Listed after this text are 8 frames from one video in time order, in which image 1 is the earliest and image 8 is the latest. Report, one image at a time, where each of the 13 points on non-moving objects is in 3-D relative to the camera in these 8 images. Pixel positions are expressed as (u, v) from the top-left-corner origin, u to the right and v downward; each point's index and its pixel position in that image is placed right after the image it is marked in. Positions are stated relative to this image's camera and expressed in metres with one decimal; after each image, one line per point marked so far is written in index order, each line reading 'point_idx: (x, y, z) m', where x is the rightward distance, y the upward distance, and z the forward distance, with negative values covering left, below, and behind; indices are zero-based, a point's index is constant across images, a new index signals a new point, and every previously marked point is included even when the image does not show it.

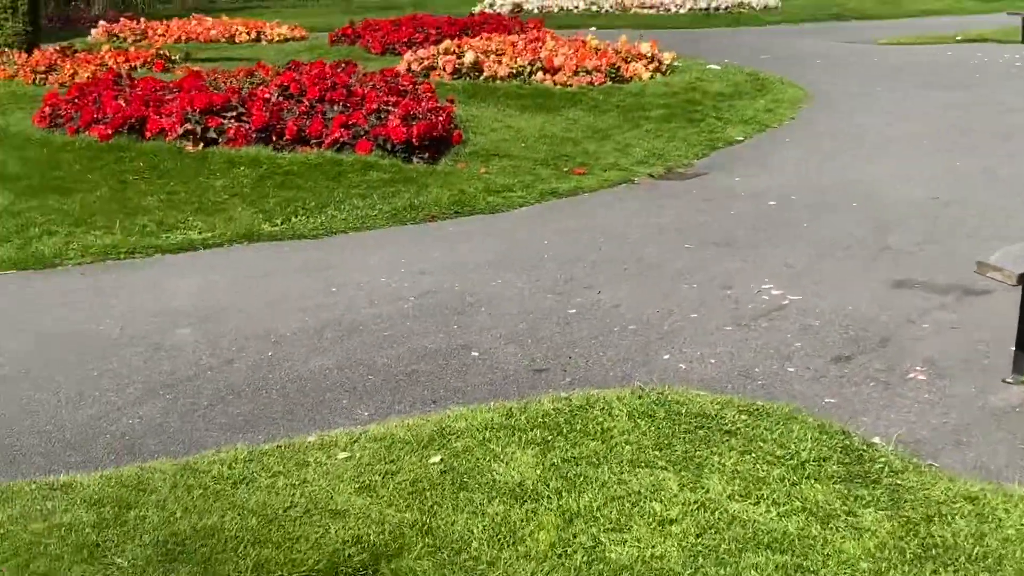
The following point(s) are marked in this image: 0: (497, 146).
0: (-0.1, +0.9, +7.3) m
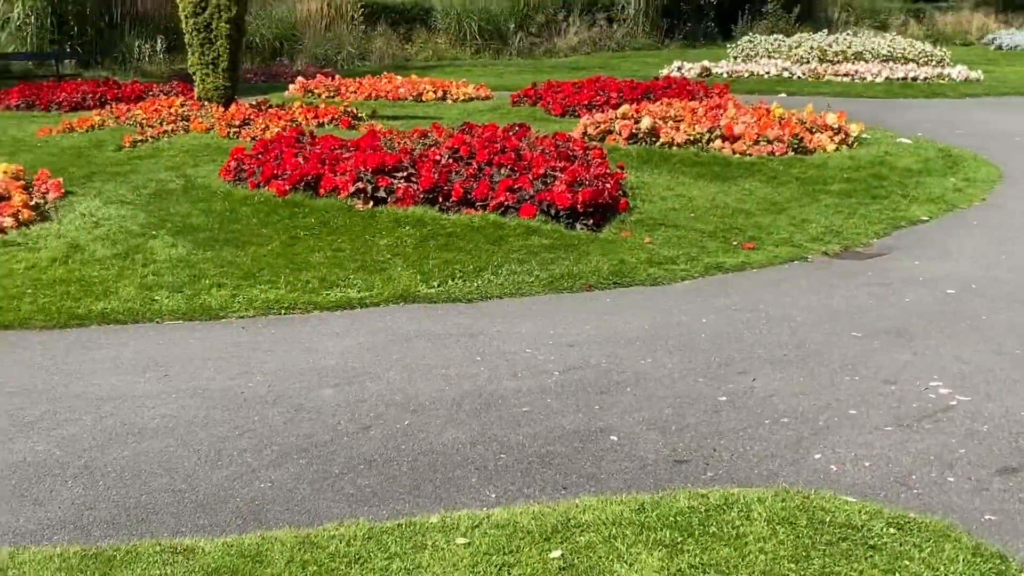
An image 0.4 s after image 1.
0: (+0.9, +0.4, +7.2) m
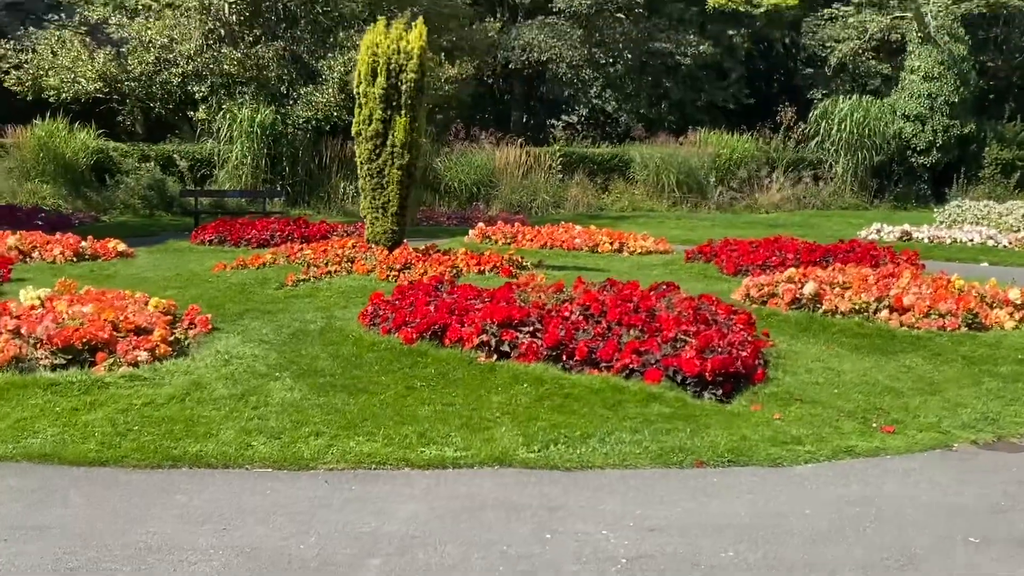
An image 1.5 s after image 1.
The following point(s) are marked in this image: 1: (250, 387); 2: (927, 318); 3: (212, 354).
0: (+1.6, -0.6, +6.8) m
1: (-1.4, -0.5, +6.4) m
2: (+3.0, -0.2, +8.9) m
3: (-1.8, -0.4, +7.2) m
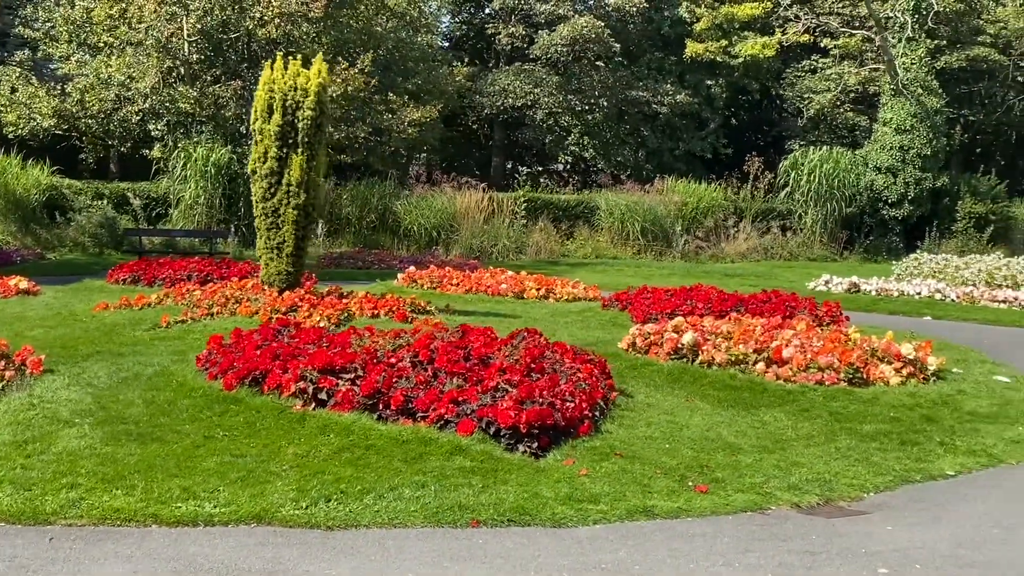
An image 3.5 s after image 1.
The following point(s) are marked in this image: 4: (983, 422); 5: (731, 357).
0: (+0.6, -0.8, +6.4) m
1: (-2.4, -0.7, +6.1) m
2: (+2.1, -0.6, +8.5) m
3: (-2.7, -0.6, +6.8) m
4: (+3.0, -0.8, +7.7) m
5: (+1.6, -0.5, +8.8) m
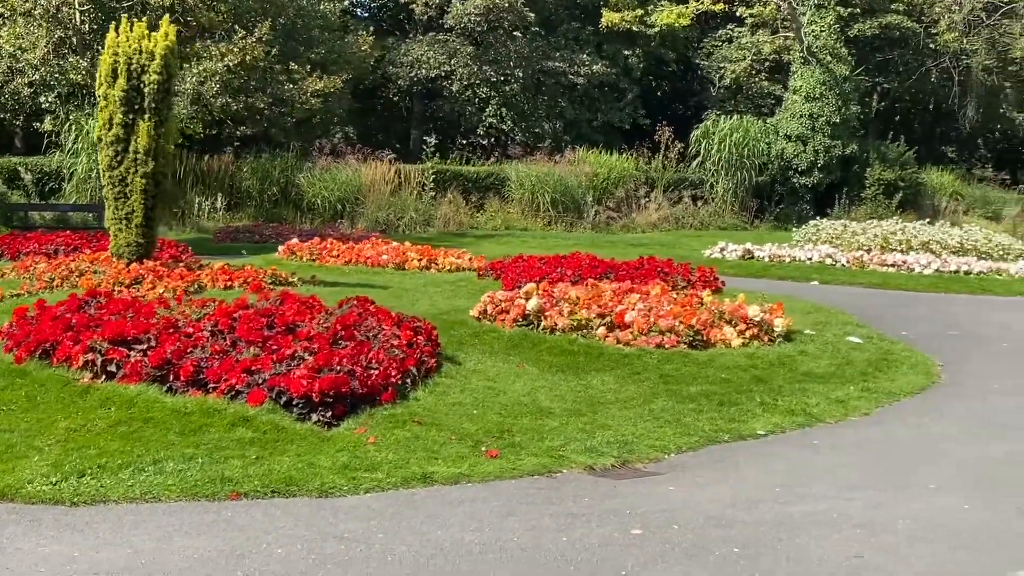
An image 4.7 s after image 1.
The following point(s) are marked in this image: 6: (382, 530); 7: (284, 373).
0: (-0.4, -0.6, +6.2) m
1: (-3.4, -0.6, +5.8) m
2: (+0.9, -0.3, +8.4) m
3: (-3.8, -0.5, +6.5) m
4: (+1.9, -0.6, +7.6) m
5: (+0.4, -0.2, +8.6) m
6: (-0.5, -0.9, +4.3) m
7: (-1.1, -0.4, +6.0) m
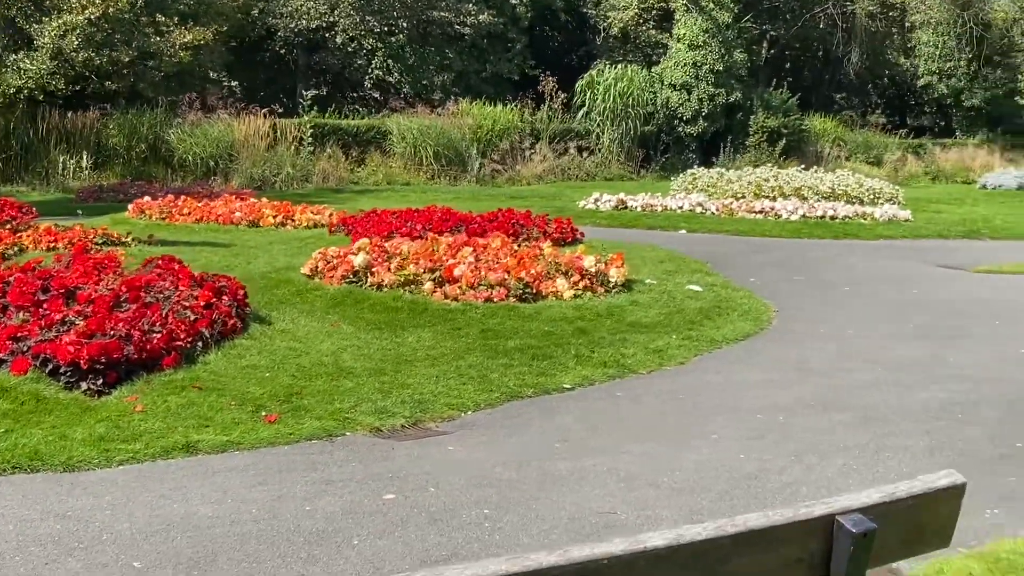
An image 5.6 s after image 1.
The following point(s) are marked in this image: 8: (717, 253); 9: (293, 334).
0: (-1.4, -0.4, +5.9) m
1: (-4.3, -0.5, +5.2) m
2: (-0.3, 0.0, +8.2) m
3: (-4.8, -0.3, +5.9) m
4: (+0.8, -0.3, +7.5) m
5: (-0.8, +0.1, +8.4) m
6: (-1.3, -0.7, +4.0) m
7: (-2.1, -0.2, +5.6) m
8: (+2.2, +0.4, +13.2) m
9: (-1.3, -0.3, +6.9) m
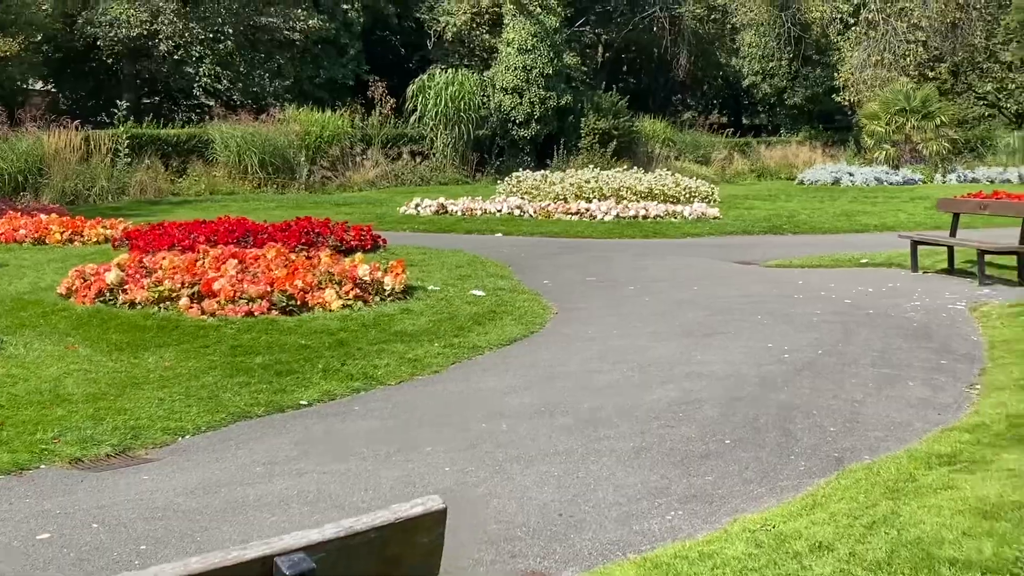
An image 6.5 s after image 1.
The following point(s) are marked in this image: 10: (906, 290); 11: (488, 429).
0: (-2.7, -0.5, +5.5) m
1: (-5.5, -0.7, +4.5) m
2: (-1.8, -0.1, +7.9) m
3: (-6.1, -0.6, +5.1) m
4: (-0.7, -0.3, +7.3) m
5: (-2.3, 0.0, +8.0) m
6: (-2.4, -0.8, +3.7) m
7: (-3.4, -0.4, +5.1) m
8: (+0.1, +0.4, +13.2) m
9: (-2.7, -0.4, +6.5) m
10: (+3.1, 0.0, +9.6) m
11: (-0.1, -0.6, +5.1) m
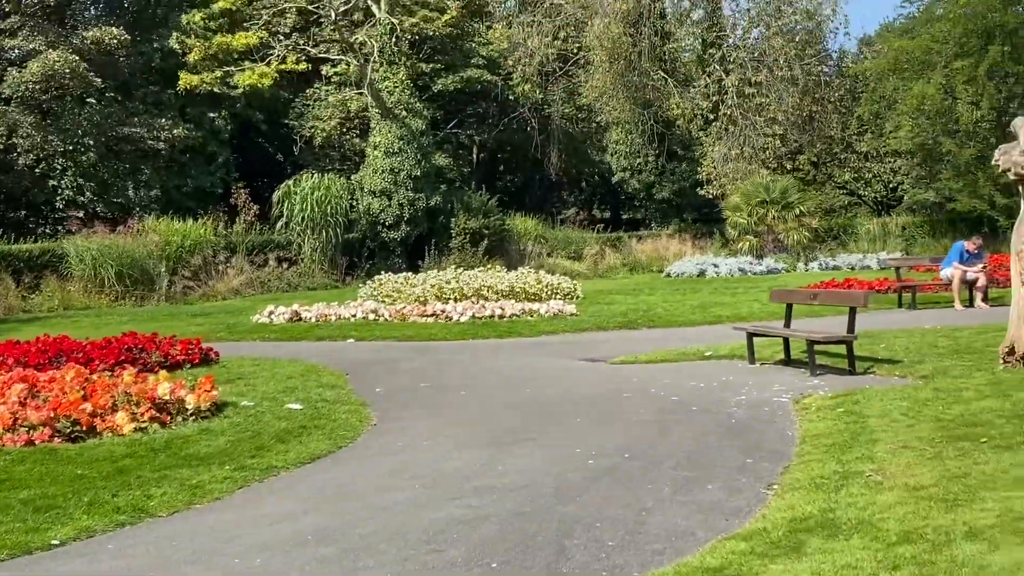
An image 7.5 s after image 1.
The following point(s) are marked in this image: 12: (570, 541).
0: (-3.6, -1.1, +4.9) m
1: (-6.4, -1.3, +3.6) m
2: (-3.0, -0.9, +7.4) m
3: (-7.0, -1.3, +4.2) m
4: (-1.8, -1.0, +6.8) m
5: (-3.5, -0.8, +7.5) m
6: (-3.2, -1.3, +3.1) m
7: (-4.3, -1.0, +4.5) m
8: (-1.6, -0.8, +12.8) m
9: (-3.7, -1.1, +5.9) m
10: (+1.8, -0.8, +9.5) m
11: (-1.1, -1.1, +4.7) m
12: (+0.2, -1.0, +4.8) m
